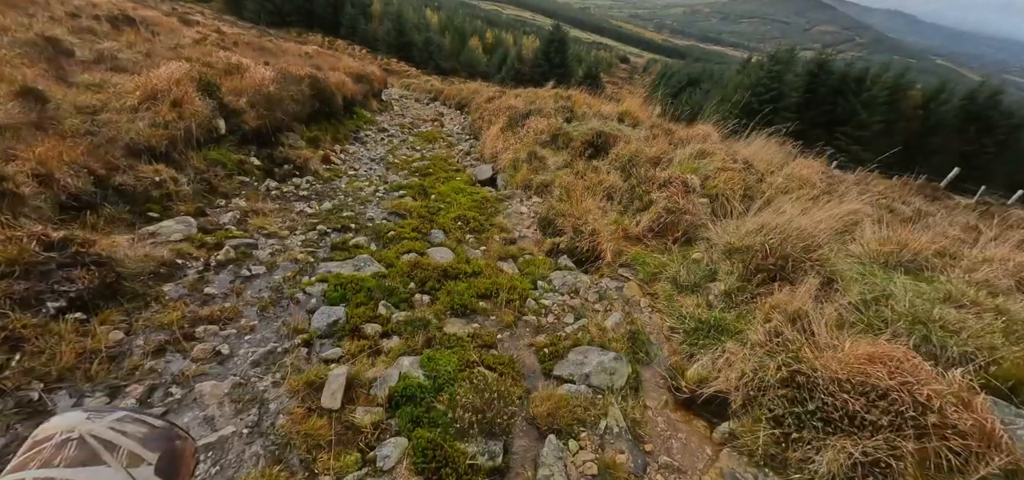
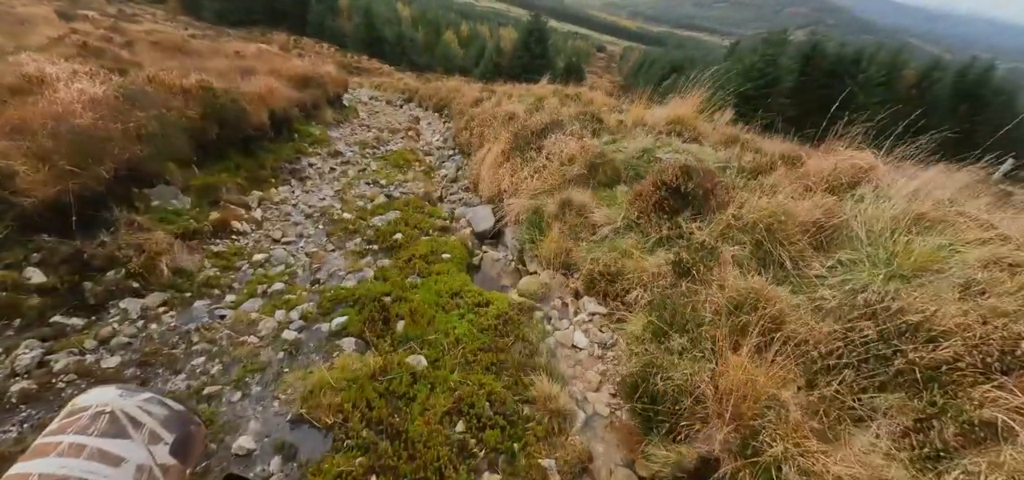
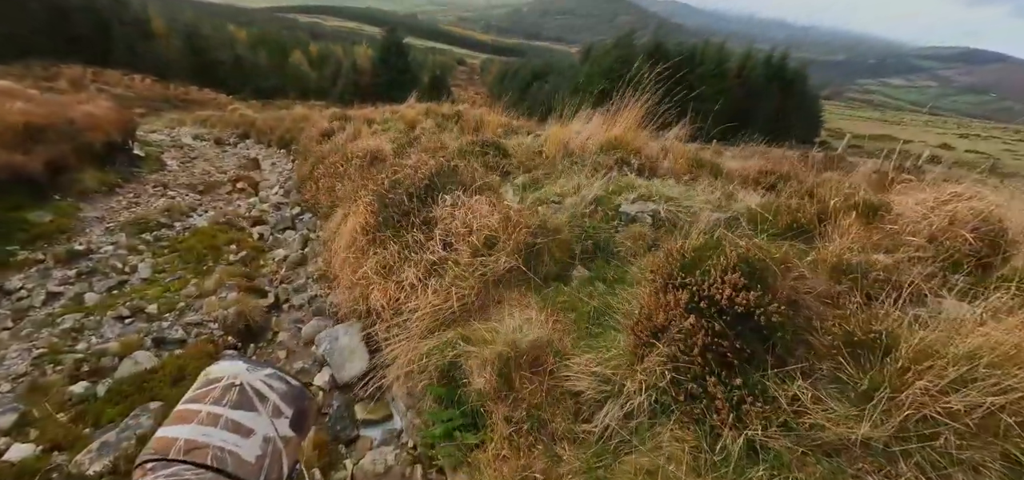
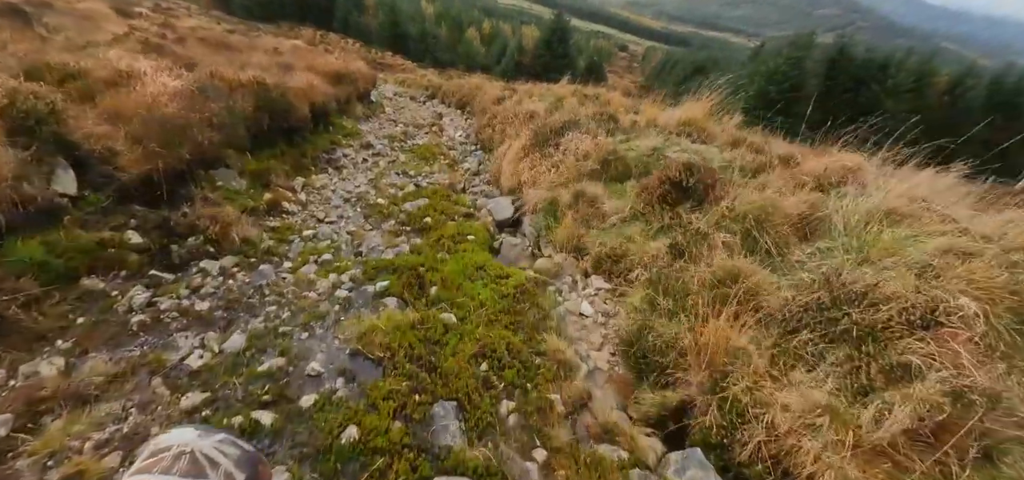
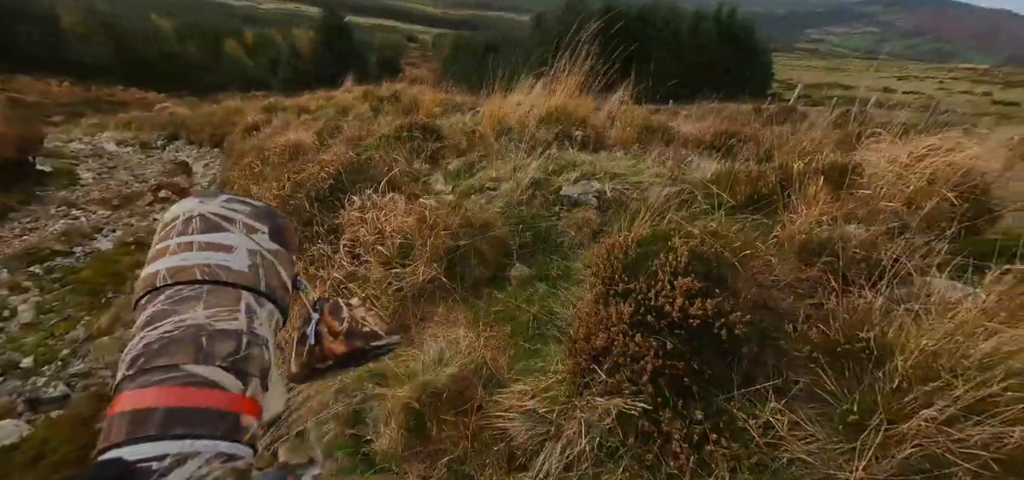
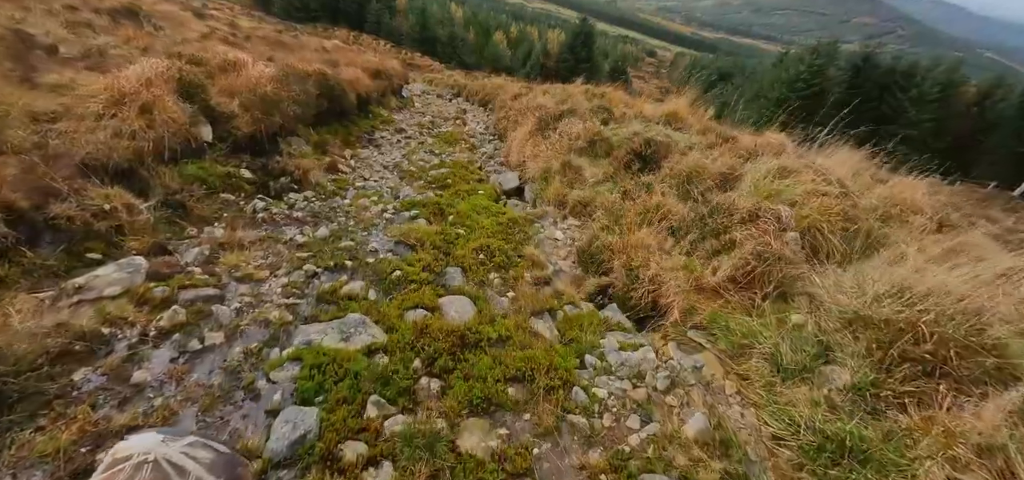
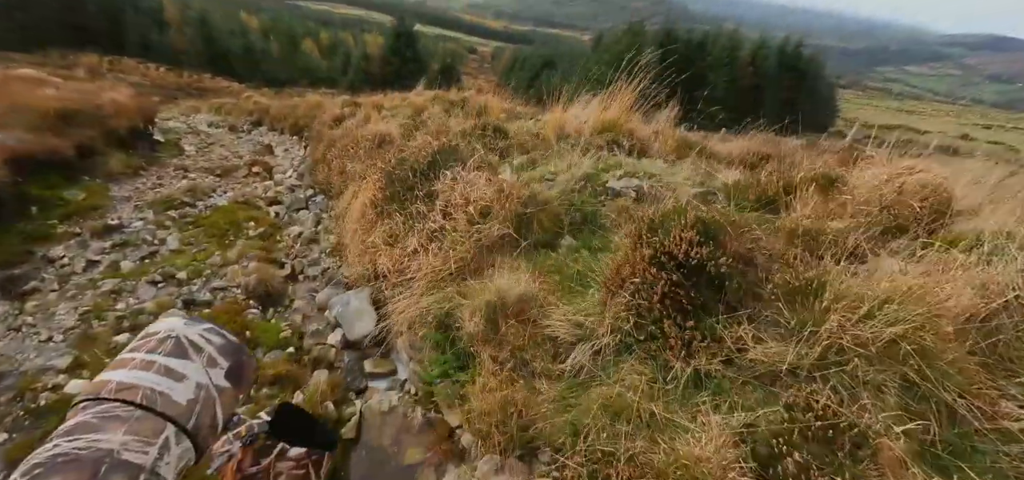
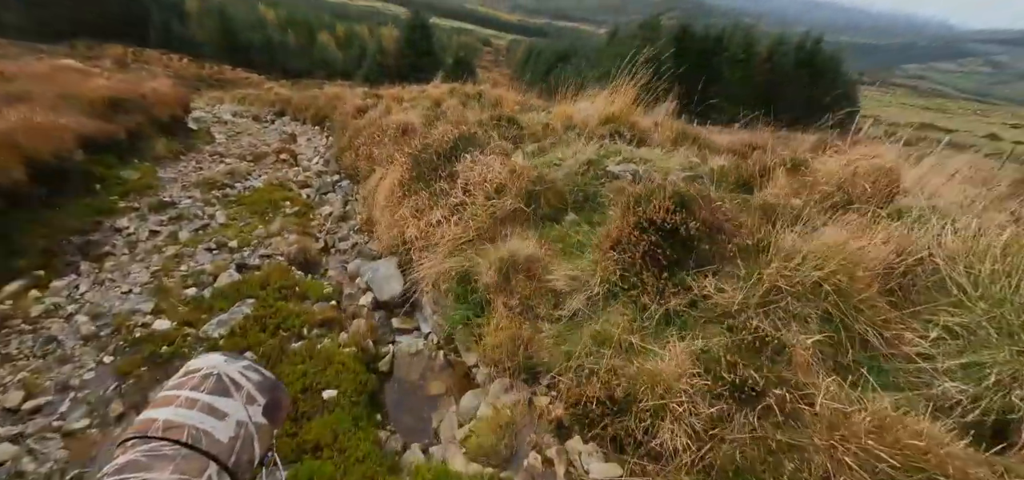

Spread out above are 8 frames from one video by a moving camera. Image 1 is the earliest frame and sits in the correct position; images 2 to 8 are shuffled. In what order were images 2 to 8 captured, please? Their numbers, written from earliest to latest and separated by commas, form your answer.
6, 4, 2, 8, 7, 3, 5
